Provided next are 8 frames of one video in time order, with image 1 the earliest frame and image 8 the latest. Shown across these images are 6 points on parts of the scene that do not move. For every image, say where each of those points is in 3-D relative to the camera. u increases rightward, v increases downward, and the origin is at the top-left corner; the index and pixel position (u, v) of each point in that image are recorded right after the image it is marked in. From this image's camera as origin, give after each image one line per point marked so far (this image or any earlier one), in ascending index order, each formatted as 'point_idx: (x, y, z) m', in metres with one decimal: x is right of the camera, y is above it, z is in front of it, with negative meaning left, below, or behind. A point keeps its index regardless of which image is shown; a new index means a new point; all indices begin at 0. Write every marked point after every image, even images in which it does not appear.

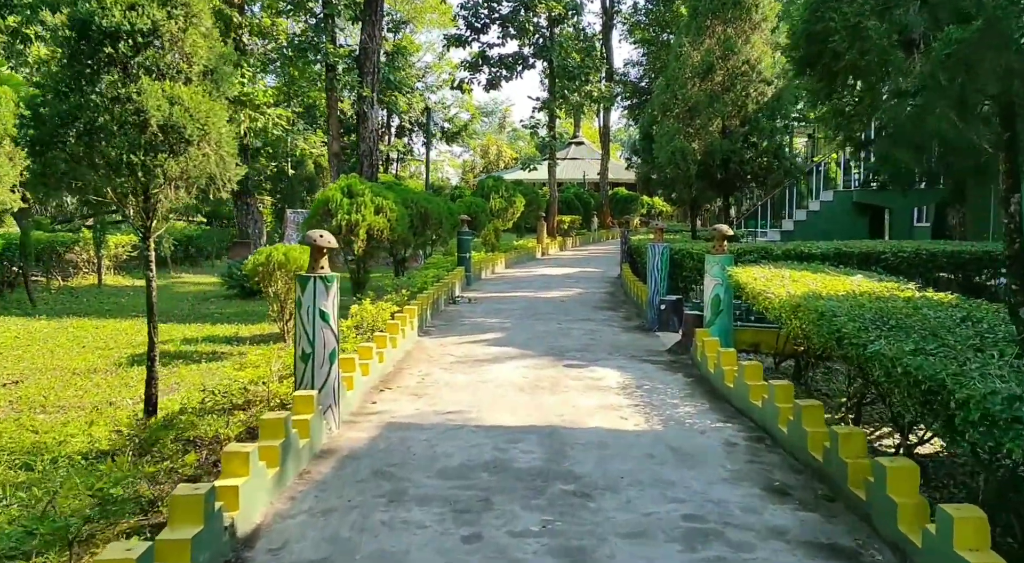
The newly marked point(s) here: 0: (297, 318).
0: (-1.4, -0.2, +6.1) m
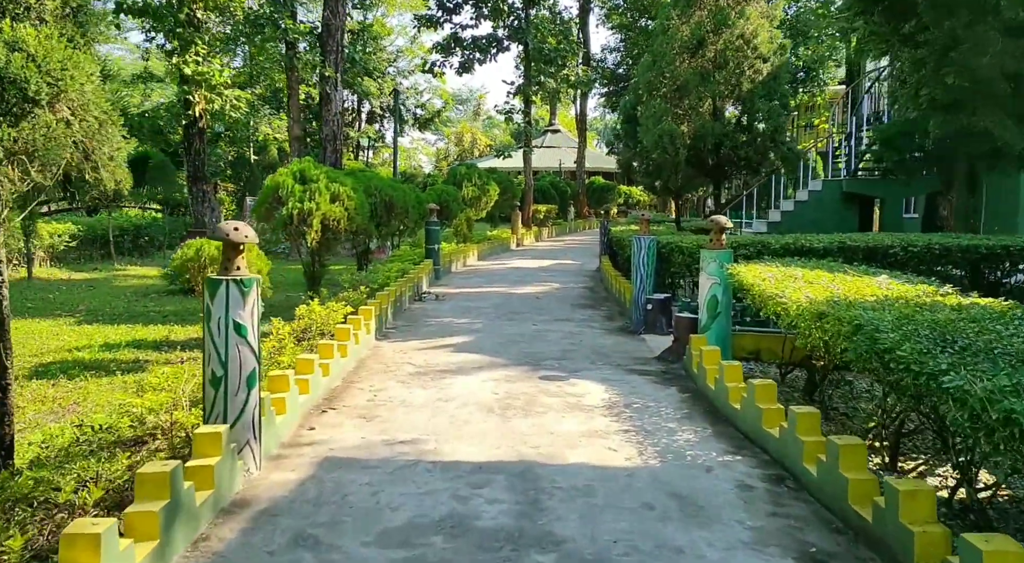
0: (-1.5, -0.3, +4.8) m
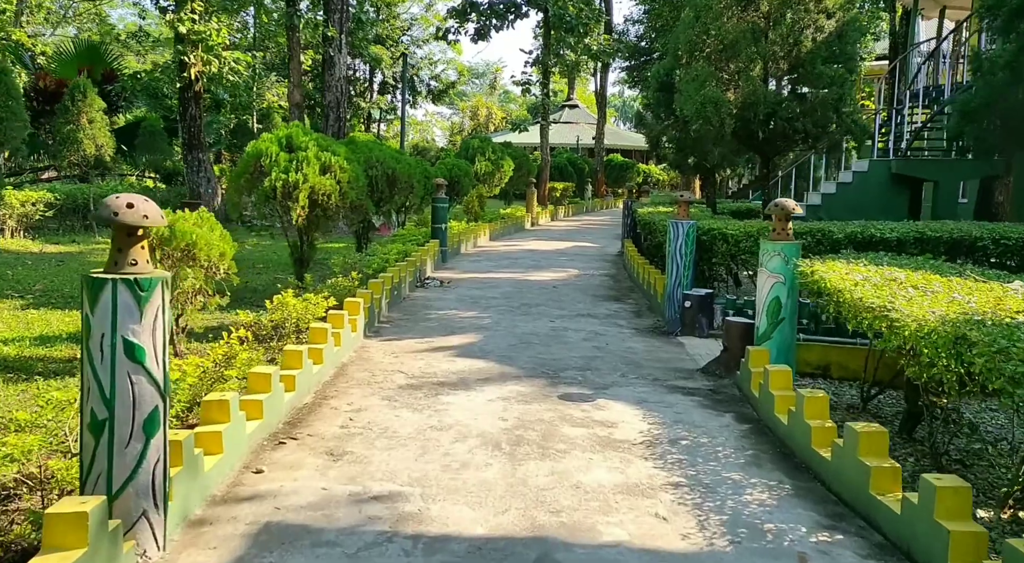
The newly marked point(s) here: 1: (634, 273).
0: (-1.5, -0.3, +3.3) m
1: (+1.7, +0.1, +13.5) m
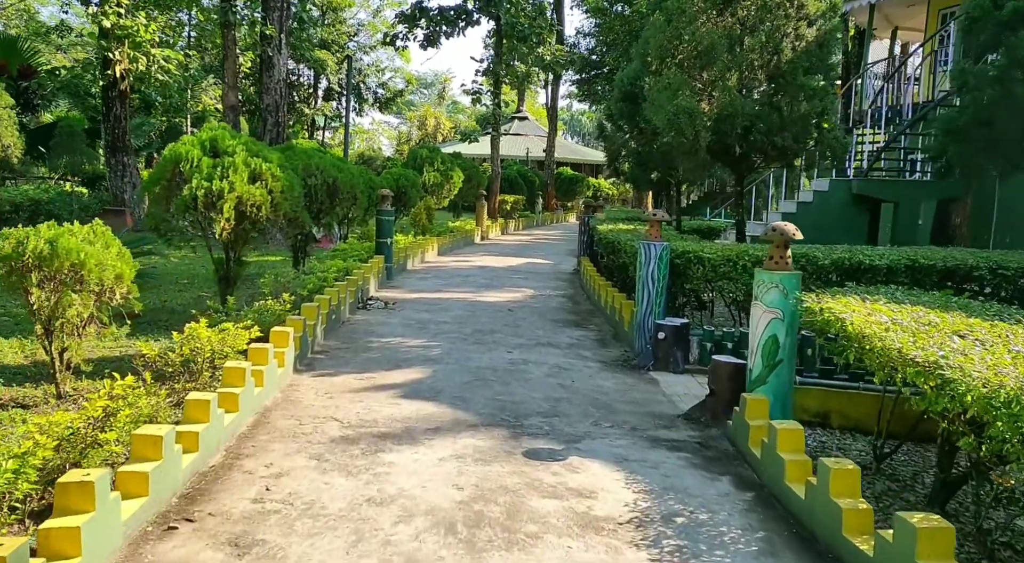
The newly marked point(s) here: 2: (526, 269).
0: (-1.6, -0.4, +2.2) m
1: (+1.1, -0.2, +12.6) m
2: (+0.3, +0.2, +17.6) m
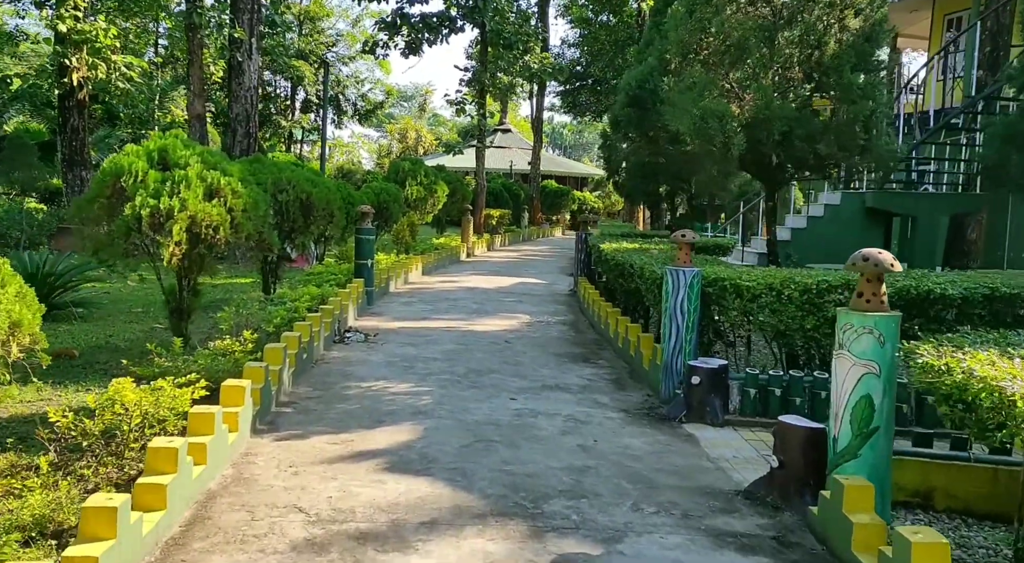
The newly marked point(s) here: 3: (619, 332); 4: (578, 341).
0: (-1.4, -0.6, +0.9) m
1: (+1.0, -0.5, +11.2) m
2: (+0.1, -0.1, +16.3) m
3: (+1.1, -0.5, +9.8) m
4: (+0.7, -0.7, +10.7) m
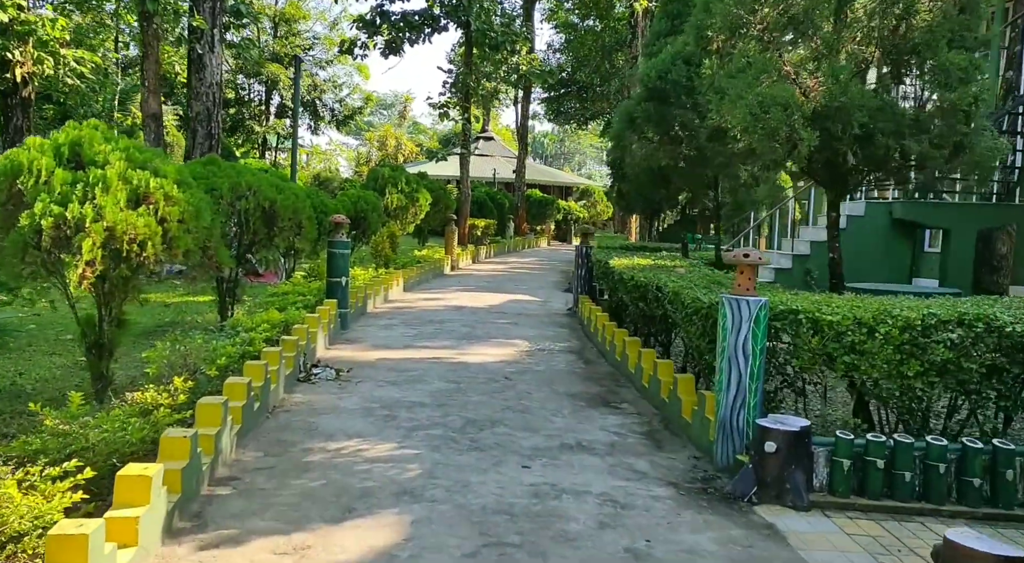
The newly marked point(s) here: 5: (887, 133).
0: (-1.2, -0.7, -0.9) m
1: (+1.0, -0.7, +9.6) m
2: (0.0, -0.4, +14.6) m
3: (+1.1, -0.7, +8.1) m
4: (+0.7, -0.9, +9.0) m
5: (+2.6, +1.1, +6.9) m
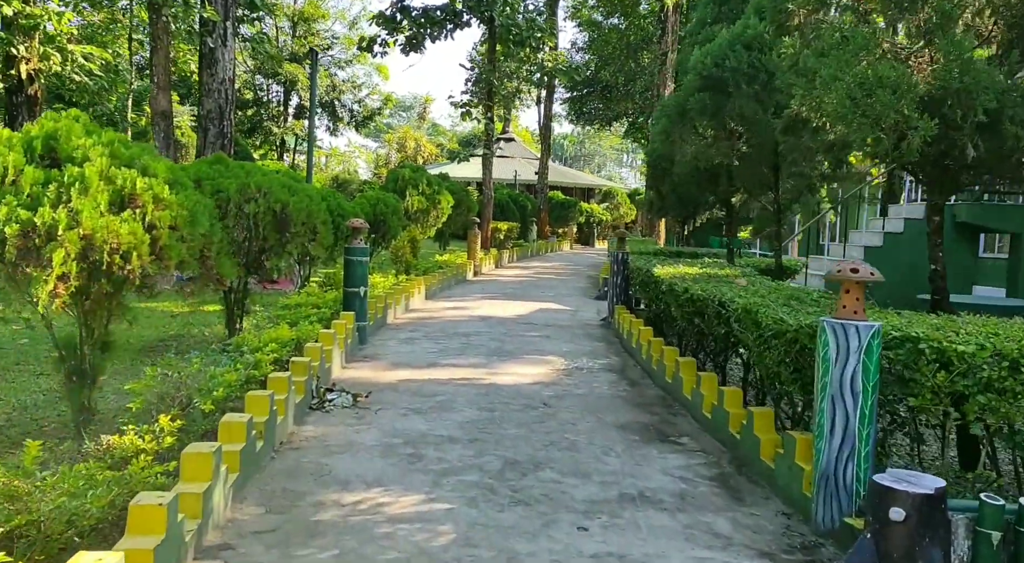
0: (-1.1, -0.8, -1.8) m
1: (+1.4, -0.8, +8.5) m
2: (+0.4, -0.5, +13.6) m
3: (+1.4, -0.8, +7.1) m
4: (+1.1, -1.0, +8.0) m
5: (+2.9, +1.0, +5.9) m
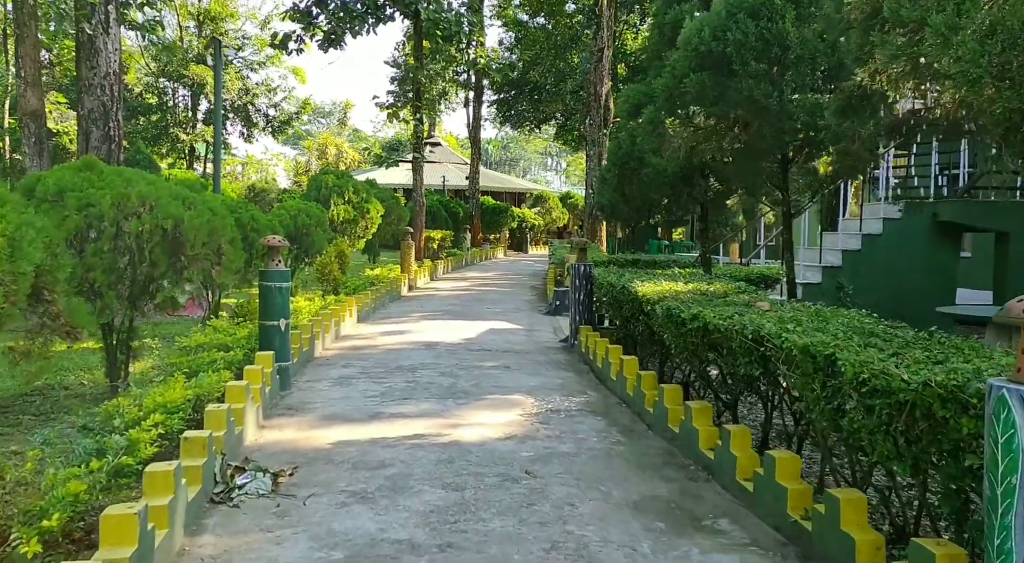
0: (-0.5, -0.9, -3.7) m
1: (+1.1, -1.0, +6.8) m
2: (-0.2, -0.8, +11.8) m
3: (+1.3, -1.0, +5.4) m
4: (+0.9, -1.2, +6.3) m
5: (+2.8, +0.9, +4.3) m
